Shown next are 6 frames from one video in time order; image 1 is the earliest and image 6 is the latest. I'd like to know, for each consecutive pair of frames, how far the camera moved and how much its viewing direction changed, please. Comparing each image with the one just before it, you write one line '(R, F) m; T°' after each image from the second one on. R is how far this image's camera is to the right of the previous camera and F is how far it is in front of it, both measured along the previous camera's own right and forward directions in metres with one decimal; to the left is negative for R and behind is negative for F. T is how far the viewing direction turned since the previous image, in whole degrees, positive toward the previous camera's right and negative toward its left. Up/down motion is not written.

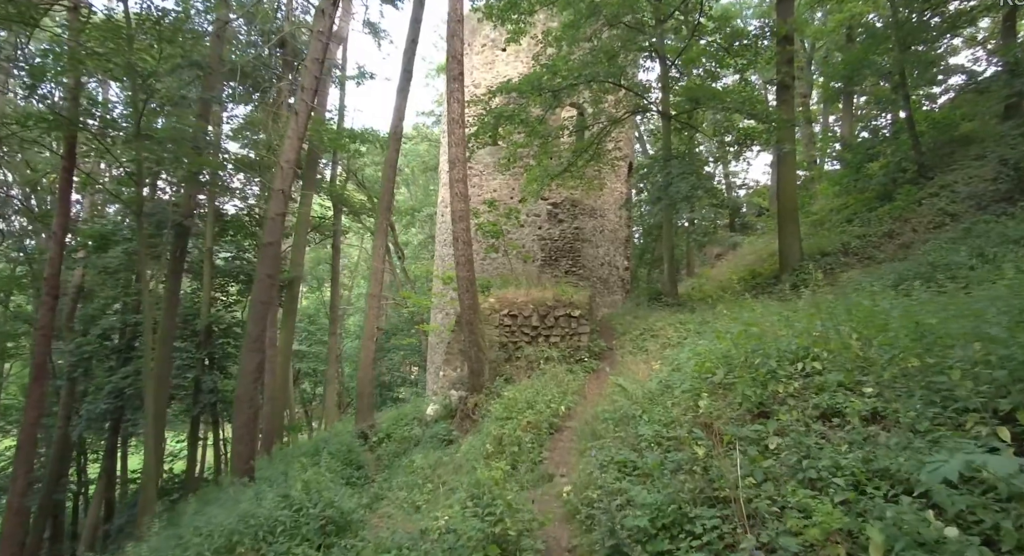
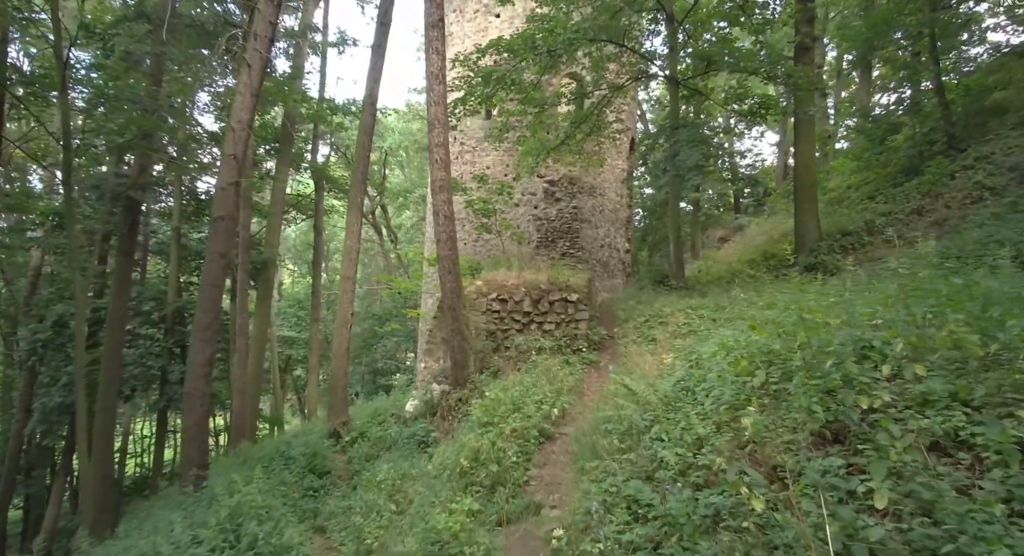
(+0.1, +1.0) m; 0°
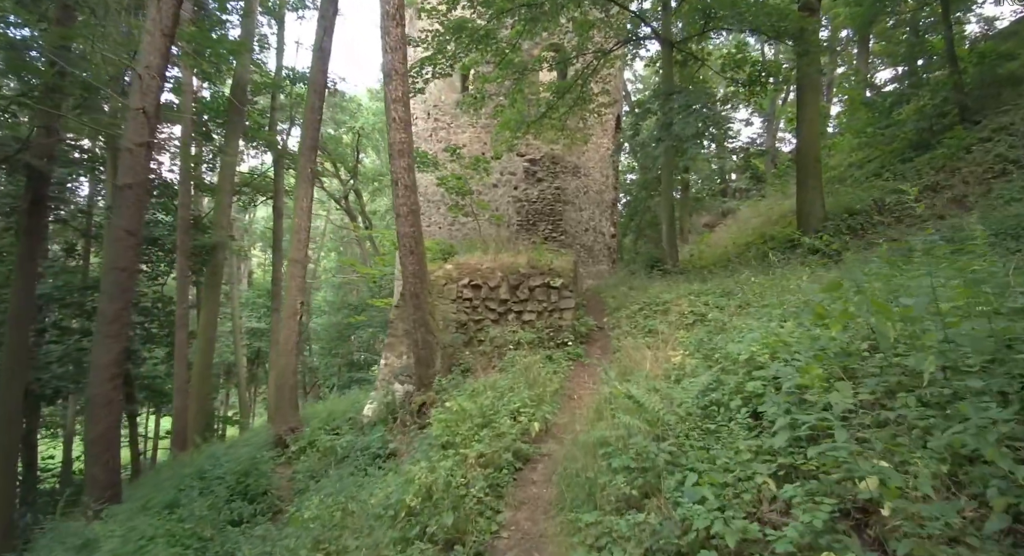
(+0.1, +1.1) m; +2°
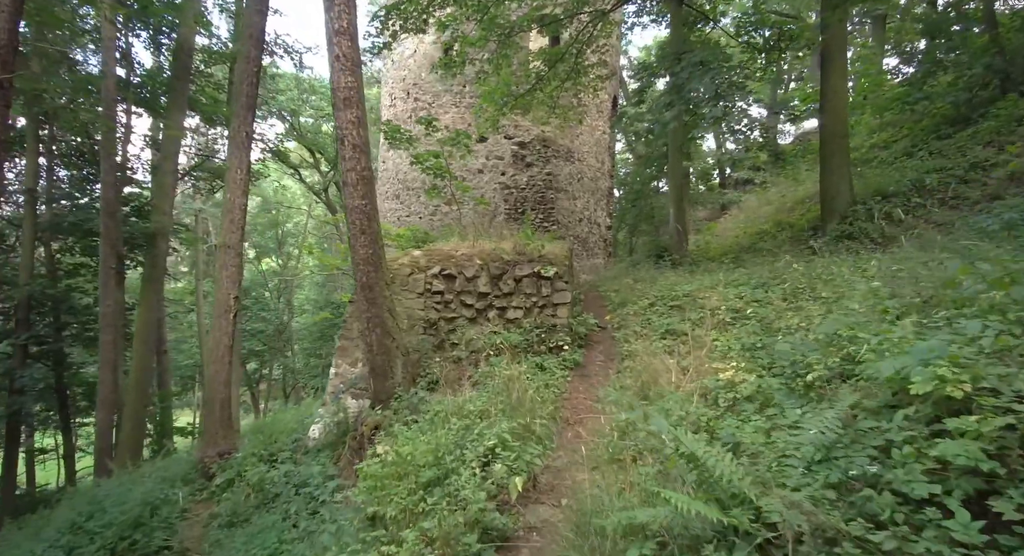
(+0.1, +1.3) m; +1°
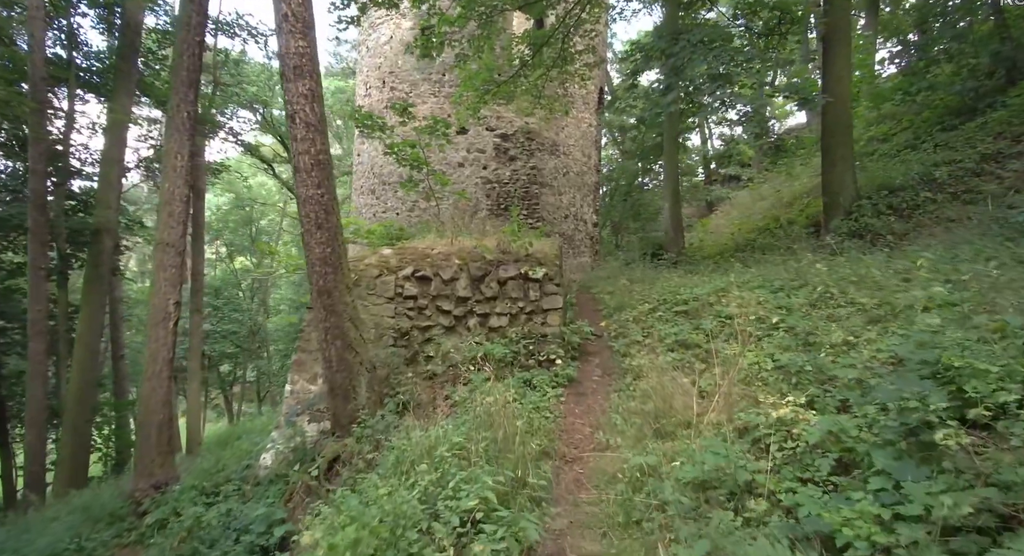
(0.0, +0.7) m; +2°
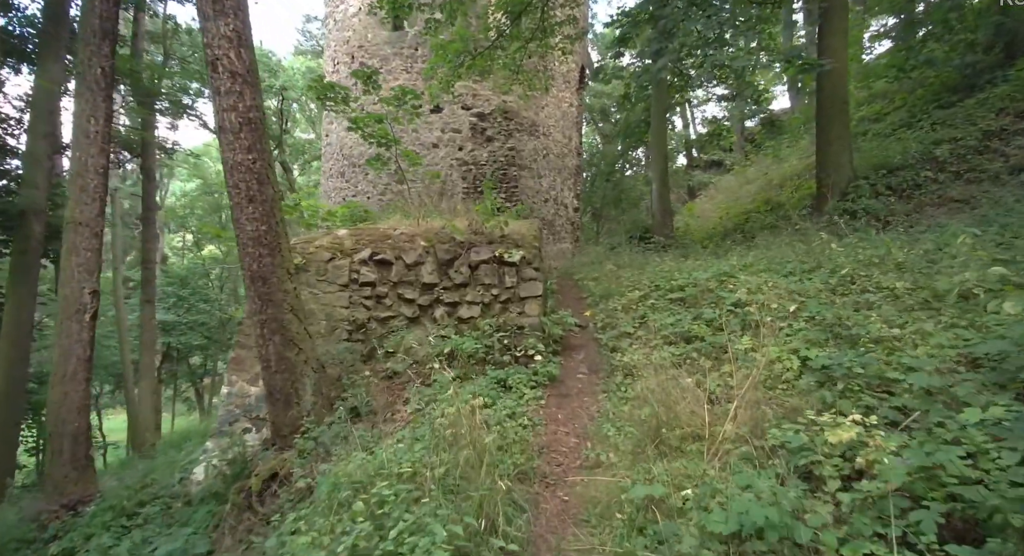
(+0.1, +0.6) m; +2°
